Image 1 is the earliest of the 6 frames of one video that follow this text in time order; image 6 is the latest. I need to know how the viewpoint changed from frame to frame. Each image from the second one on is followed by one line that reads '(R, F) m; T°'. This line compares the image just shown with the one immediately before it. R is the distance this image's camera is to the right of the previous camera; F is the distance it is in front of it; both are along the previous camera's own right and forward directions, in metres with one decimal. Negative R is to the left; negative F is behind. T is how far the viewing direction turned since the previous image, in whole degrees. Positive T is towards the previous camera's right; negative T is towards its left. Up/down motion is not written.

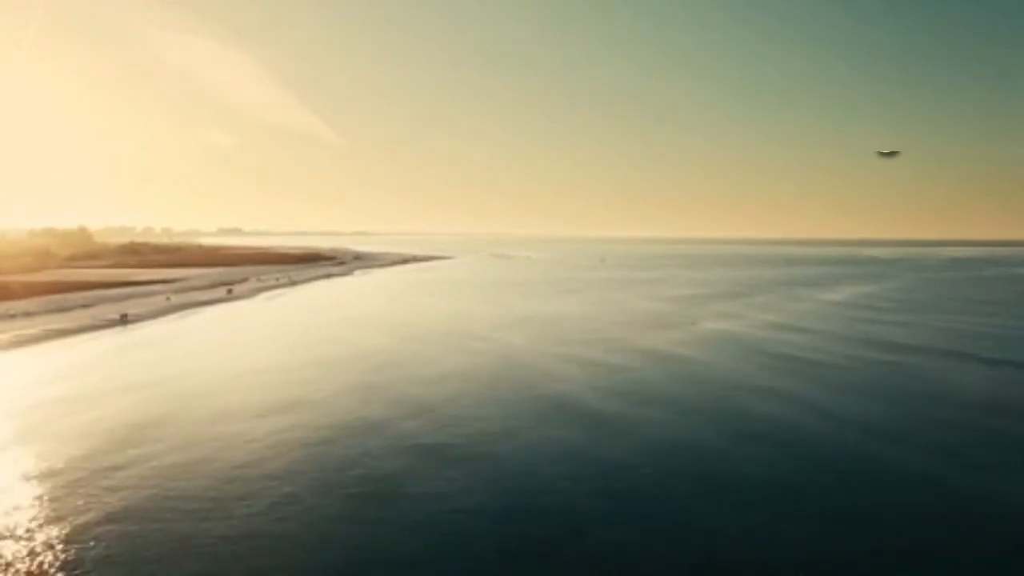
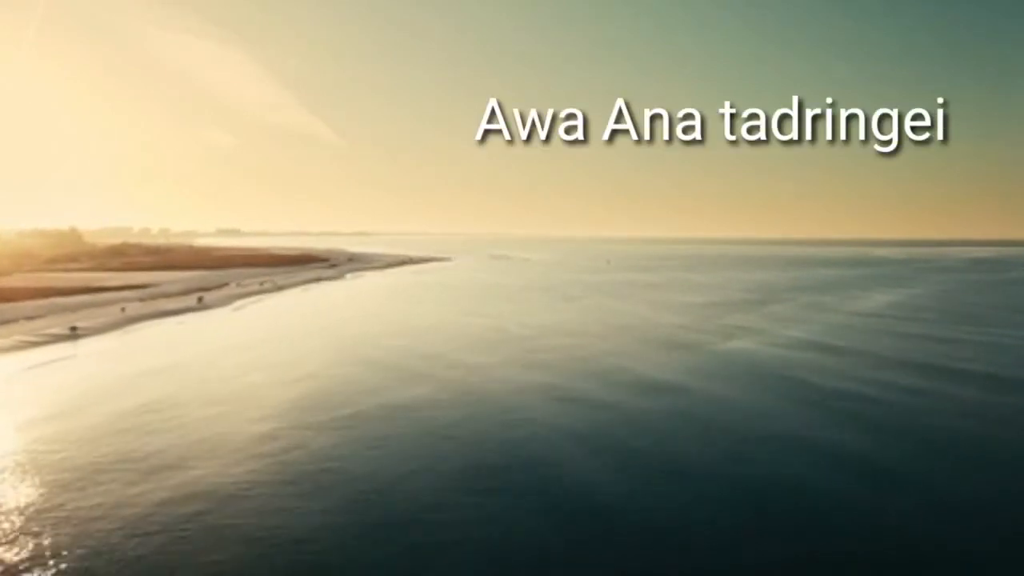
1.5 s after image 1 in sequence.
(0.0, +3.3) m; 0°
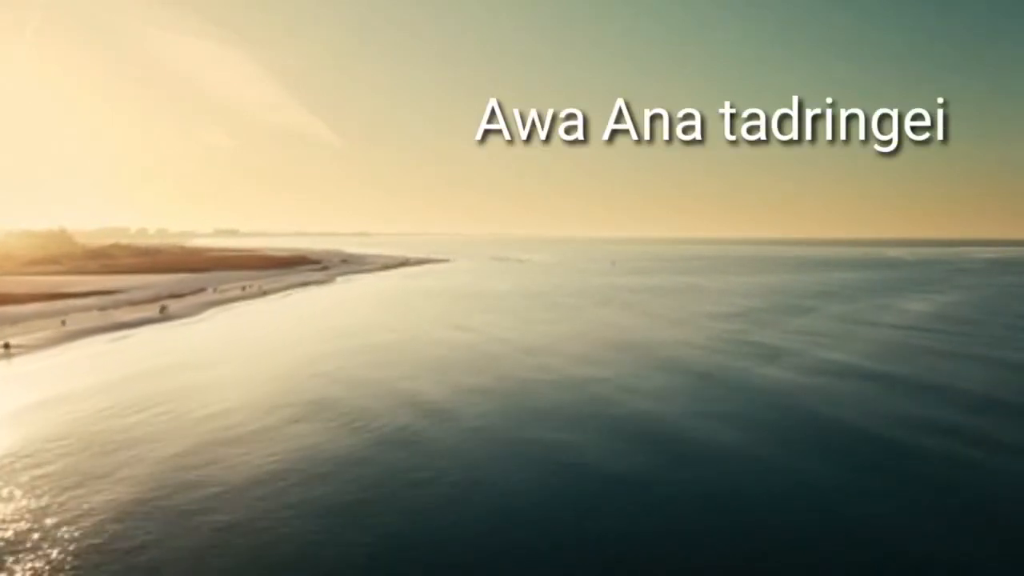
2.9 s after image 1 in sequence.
(-0.1, +3.8) m; 0°
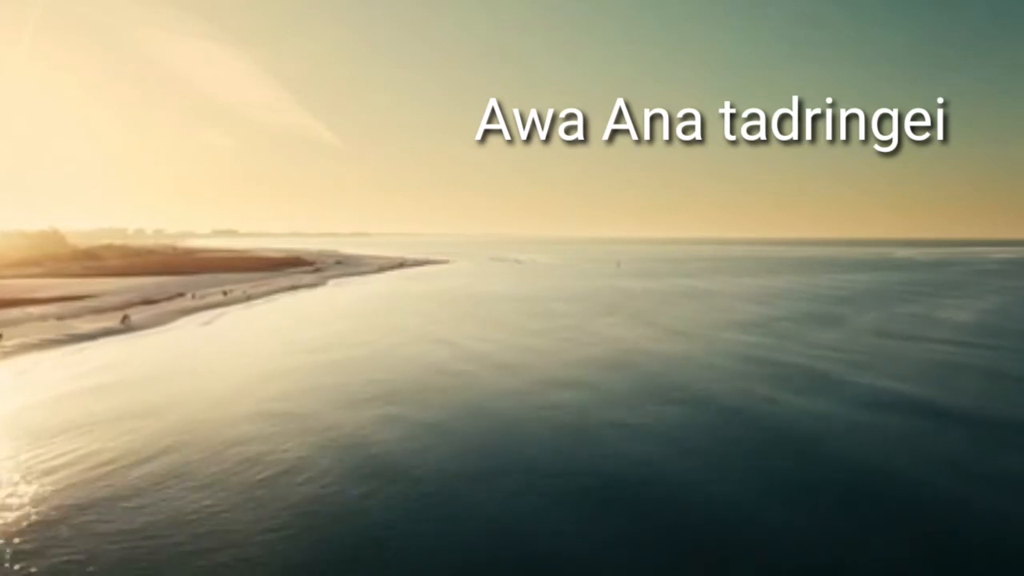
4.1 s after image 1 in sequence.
(-0.1, +3.1) m; 0°
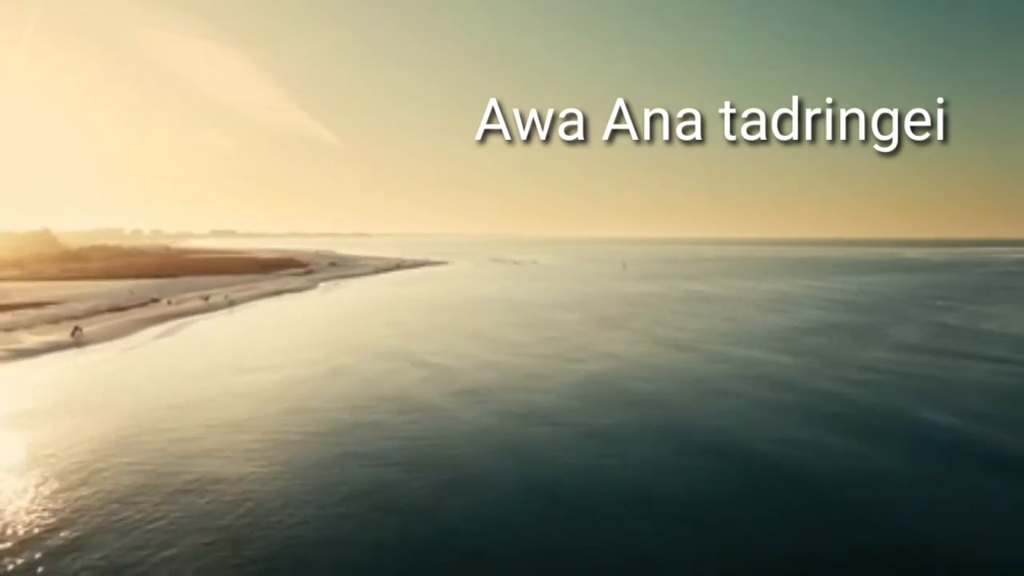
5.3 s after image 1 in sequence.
(-0.2, +3.2) m; 0°
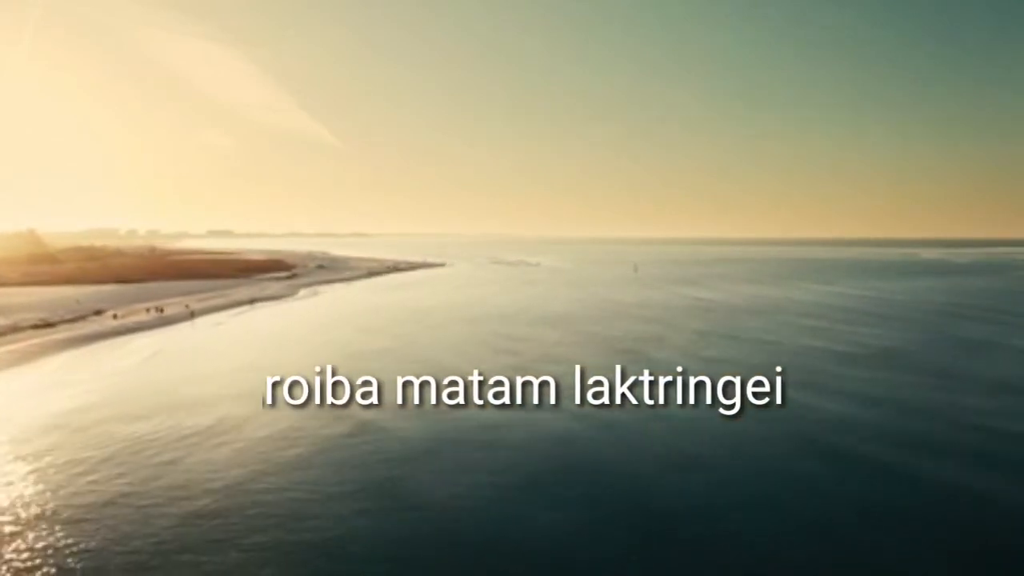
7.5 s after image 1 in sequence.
(-0.2, +5.4) m; 0°
